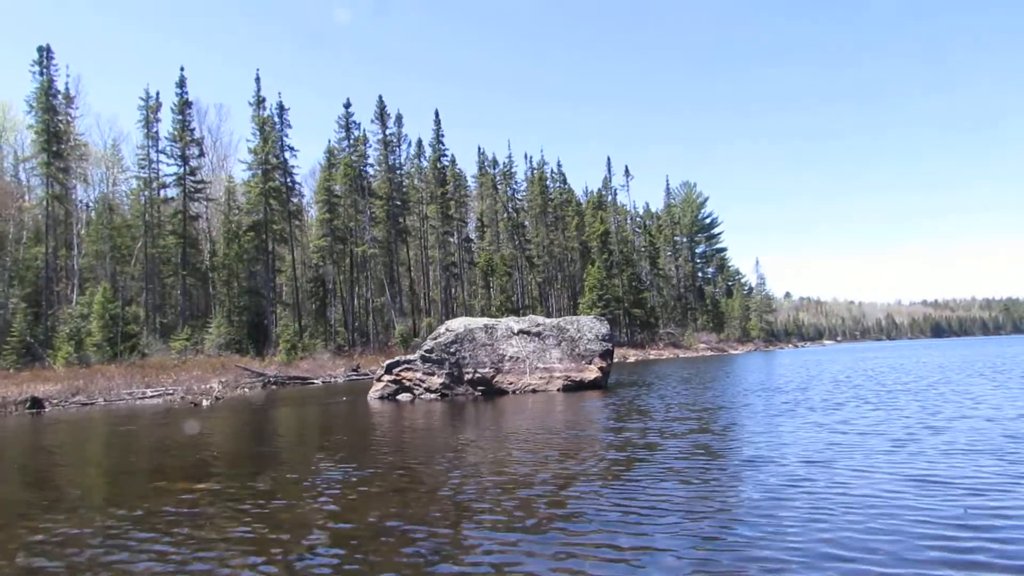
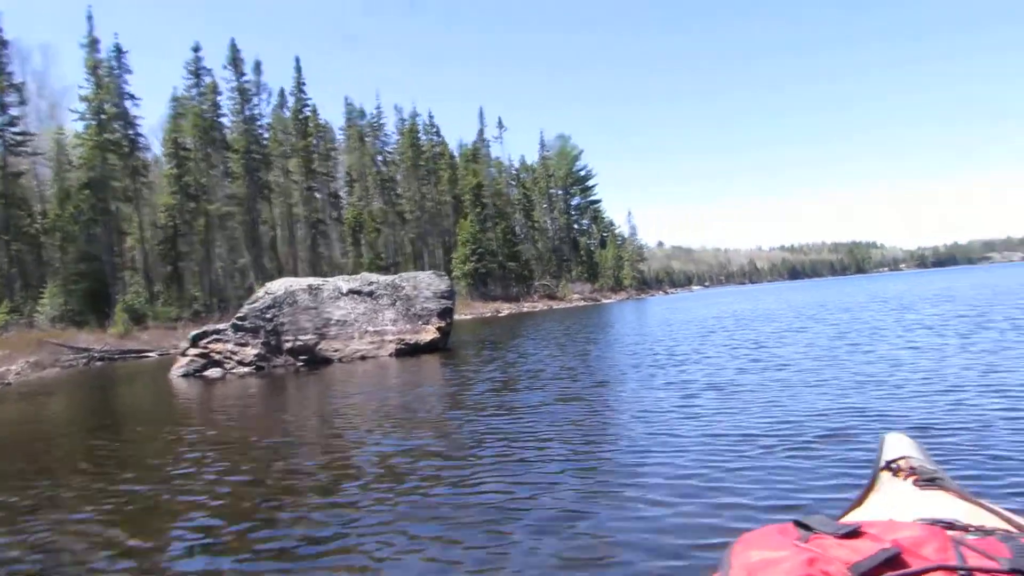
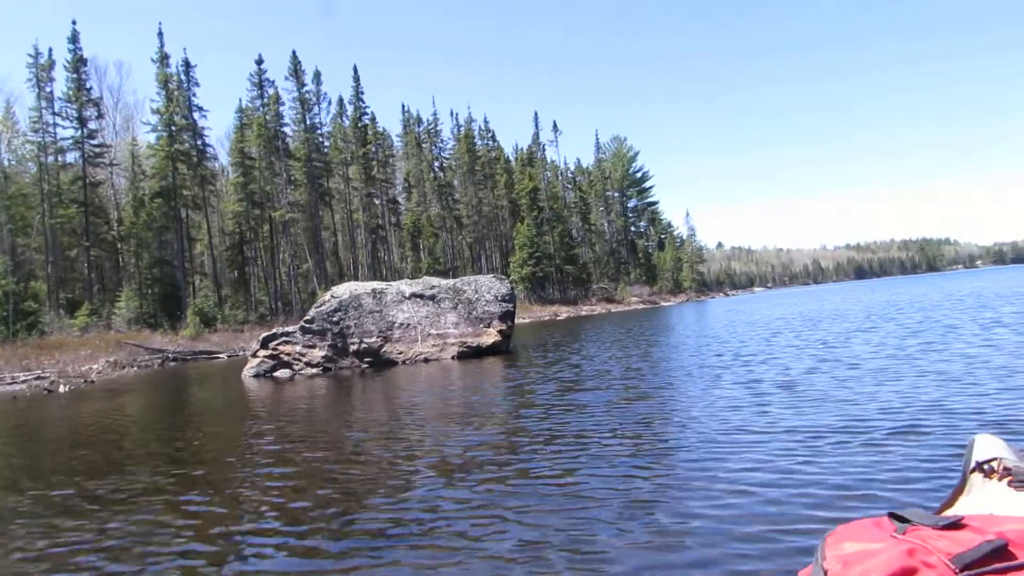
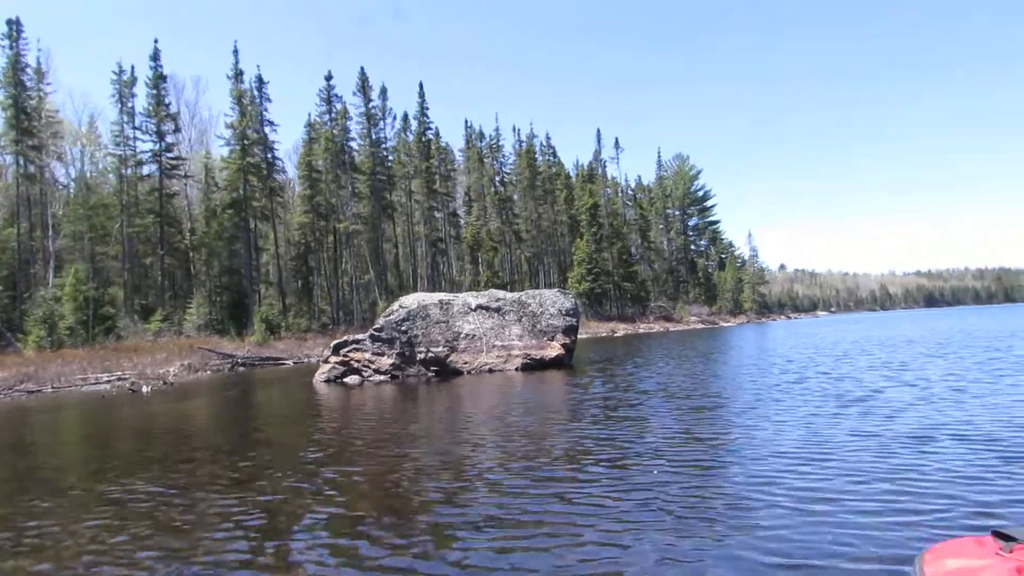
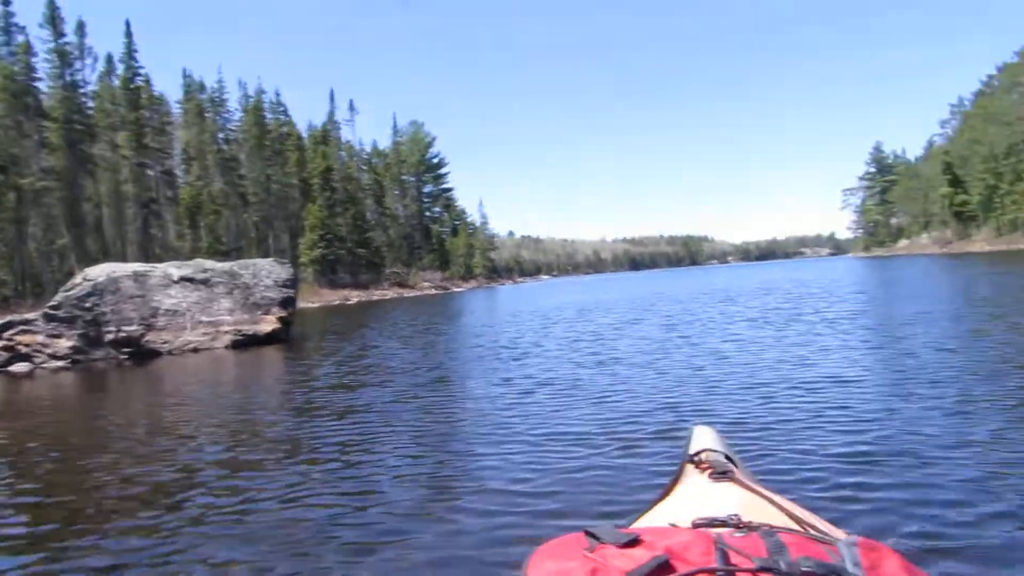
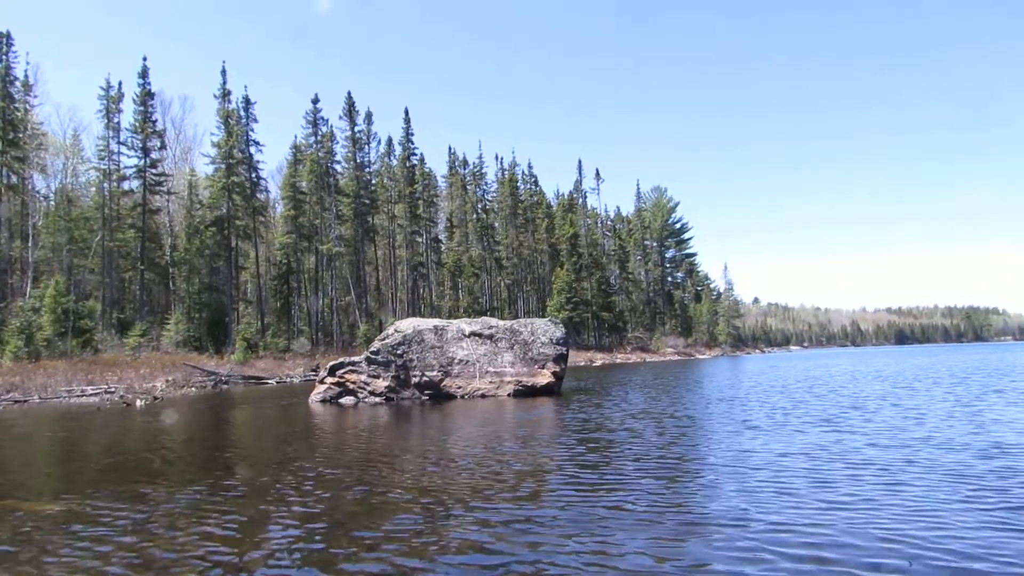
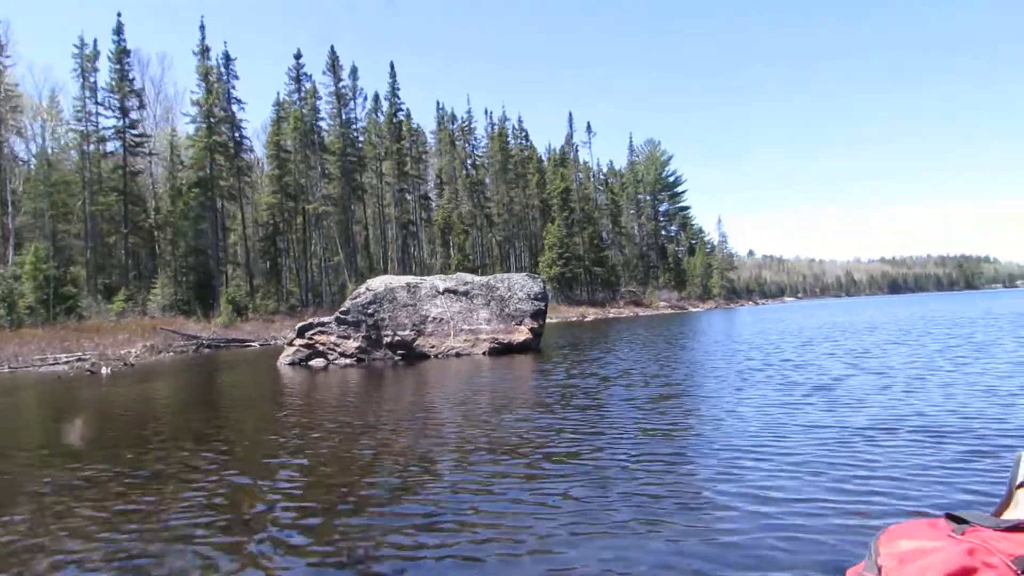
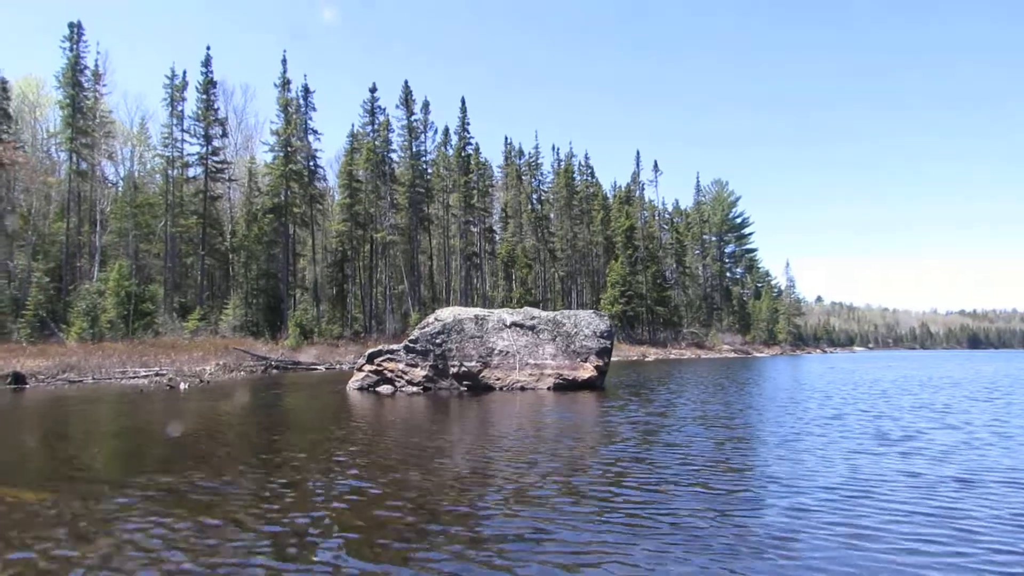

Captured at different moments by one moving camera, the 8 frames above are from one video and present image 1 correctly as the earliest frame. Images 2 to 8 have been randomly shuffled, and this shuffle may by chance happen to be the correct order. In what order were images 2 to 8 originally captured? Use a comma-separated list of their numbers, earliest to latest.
6, 8, 4, 7, 3, 2, 5
